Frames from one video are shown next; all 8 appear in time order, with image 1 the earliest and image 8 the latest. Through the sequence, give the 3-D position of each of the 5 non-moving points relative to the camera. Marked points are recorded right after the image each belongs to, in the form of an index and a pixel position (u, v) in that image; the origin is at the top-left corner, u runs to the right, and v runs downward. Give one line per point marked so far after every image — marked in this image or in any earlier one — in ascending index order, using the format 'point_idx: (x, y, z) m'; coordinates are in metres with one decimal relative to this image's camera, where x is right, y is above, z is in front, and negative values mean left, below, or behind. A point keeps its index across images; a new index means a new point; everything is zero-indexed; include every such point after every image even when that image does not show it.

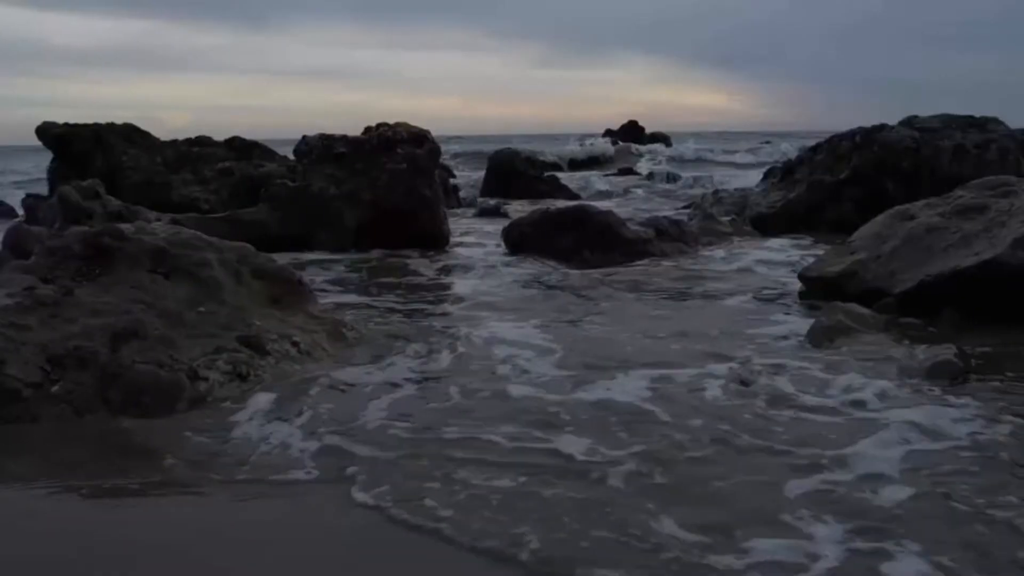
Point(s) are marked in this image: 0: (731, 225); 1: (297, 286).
0: (+3.0, +0.9, +12.1) m
1: (-1.5, 0.0, +6.1) m
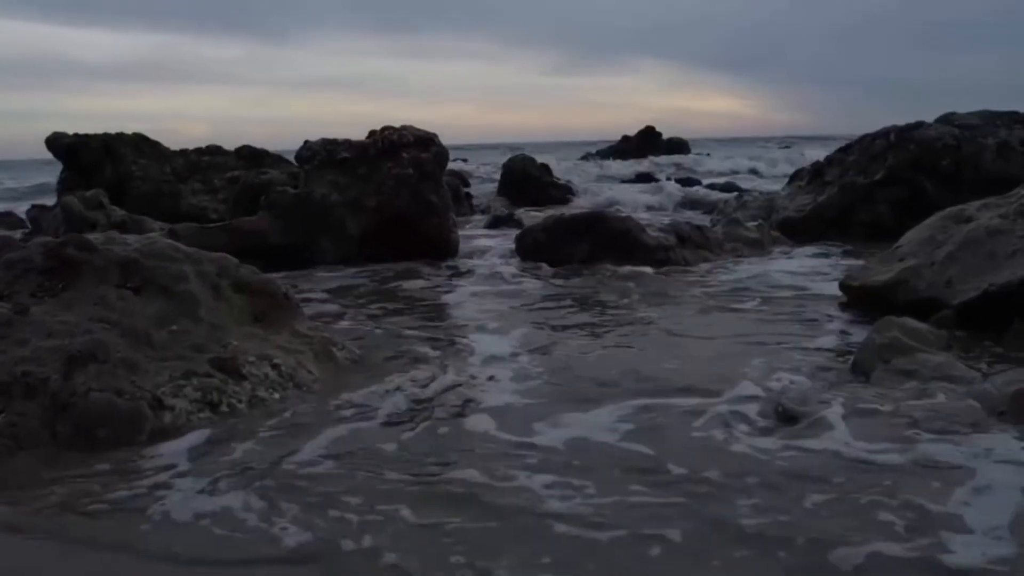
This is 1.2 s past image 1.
0: (+3.2, +0.8, +11.5) m
1: (-1.4, -0.1, +5.5) m
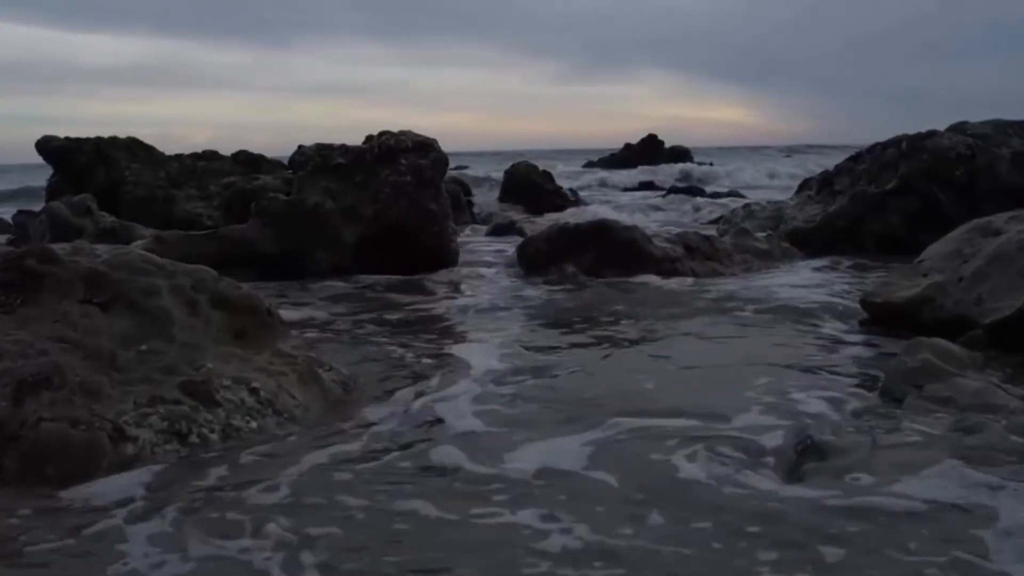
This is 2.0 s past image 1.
0: (+3.2, +0.6, +11.1) m
1: (-1.4, -0.2, +5.1) m
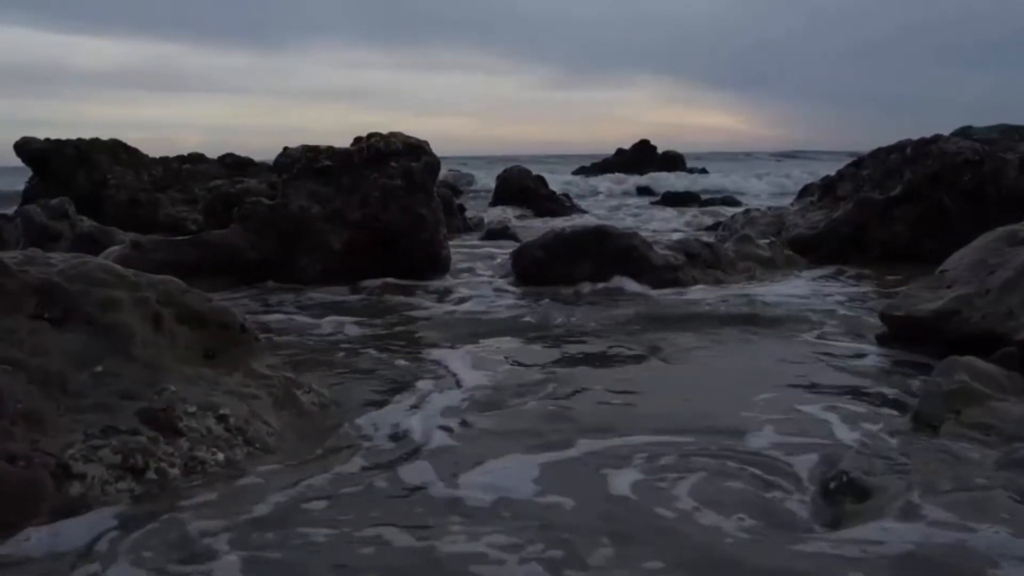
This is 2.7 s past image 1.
0: (+3.1, +0.5, +10.7) m
1: (-1.4, -0.2, +4.7) m
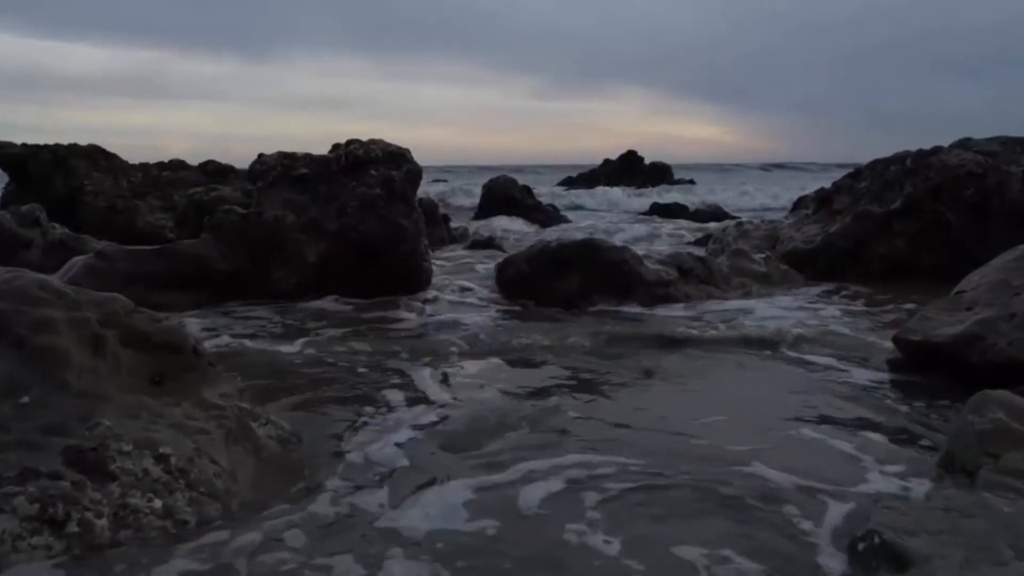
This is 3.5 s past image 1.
0: (+2.9, +0.3, +10.3) m
1: (-1.5, -0.3, +4.2) m
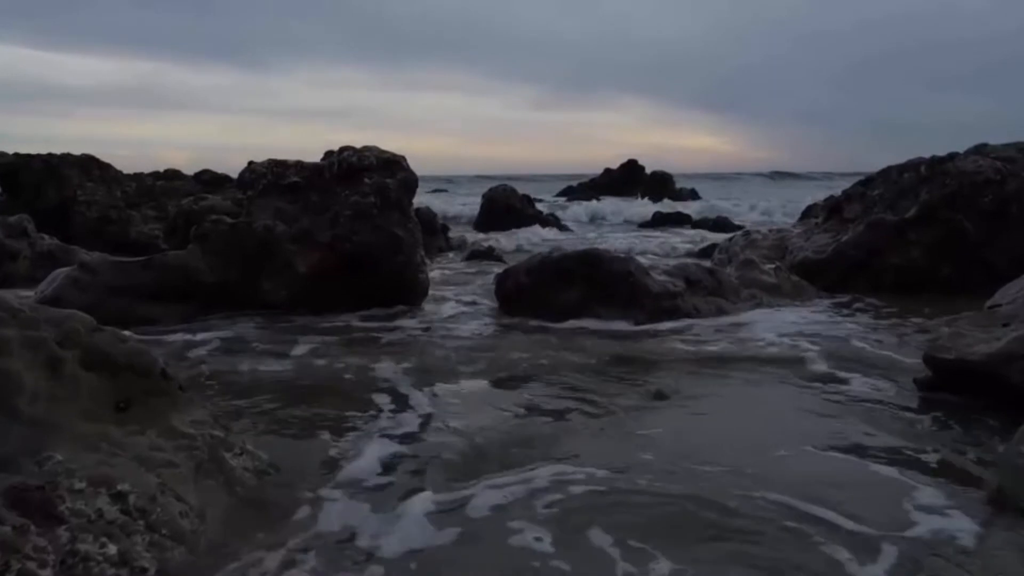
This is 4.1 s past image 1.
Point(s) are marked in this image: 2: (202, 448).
0: (+2.9, +0.2, +9.9) m
1: (-1.5, -0.4, +3.8) m
2: (-1.2, -0.6, +3.6) m
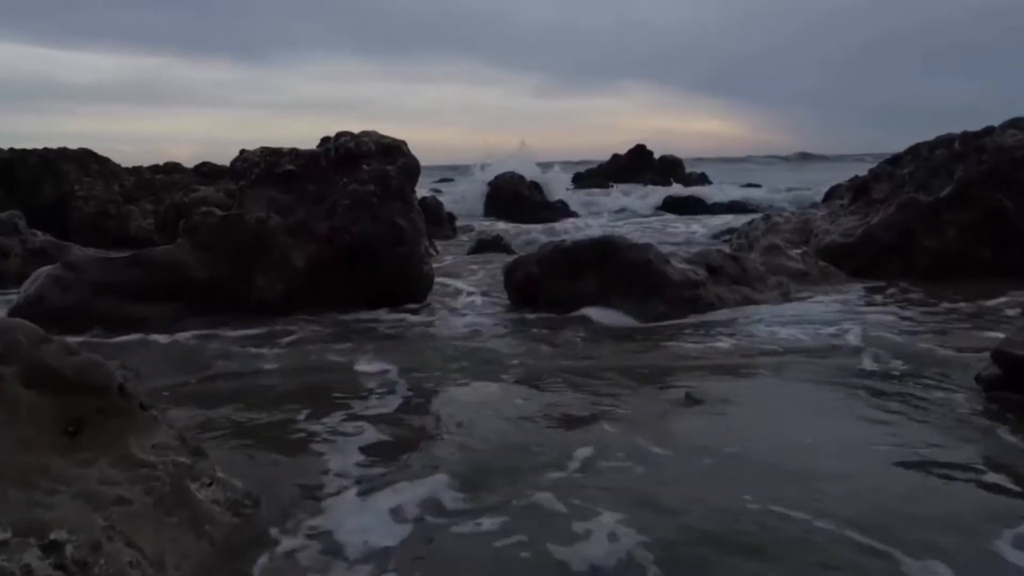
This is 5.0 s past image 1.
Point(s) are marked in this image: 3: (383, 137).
0: (+3.0, +0.3, +9.3) m
1: (-1.5, -0.4, +3.3) m
2: (-1.2, -0.6, +3.0) m
3: (-1.3, +1.5, +9.2) m
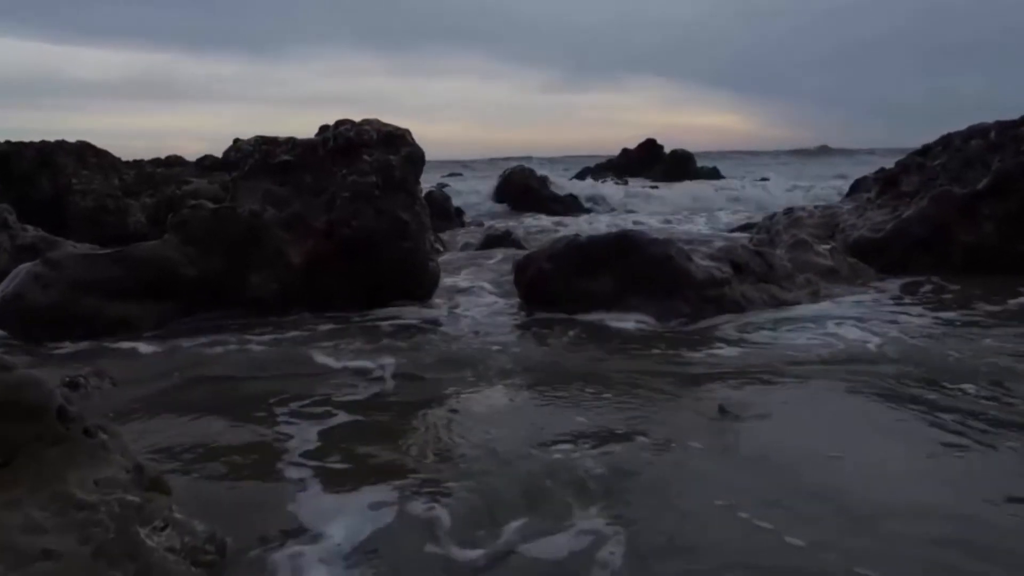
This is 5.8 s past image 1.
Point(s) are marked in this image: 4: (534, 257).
0: (+3.1, +0.3, +8.8) m
1: (-1.4, -0.4, +2.8) m
2: (-1.1, -0.7, +2.5) m
3: (-1.2, +1.6, +8.6) m
4: (+0.2, +0.3, +7.8) m
